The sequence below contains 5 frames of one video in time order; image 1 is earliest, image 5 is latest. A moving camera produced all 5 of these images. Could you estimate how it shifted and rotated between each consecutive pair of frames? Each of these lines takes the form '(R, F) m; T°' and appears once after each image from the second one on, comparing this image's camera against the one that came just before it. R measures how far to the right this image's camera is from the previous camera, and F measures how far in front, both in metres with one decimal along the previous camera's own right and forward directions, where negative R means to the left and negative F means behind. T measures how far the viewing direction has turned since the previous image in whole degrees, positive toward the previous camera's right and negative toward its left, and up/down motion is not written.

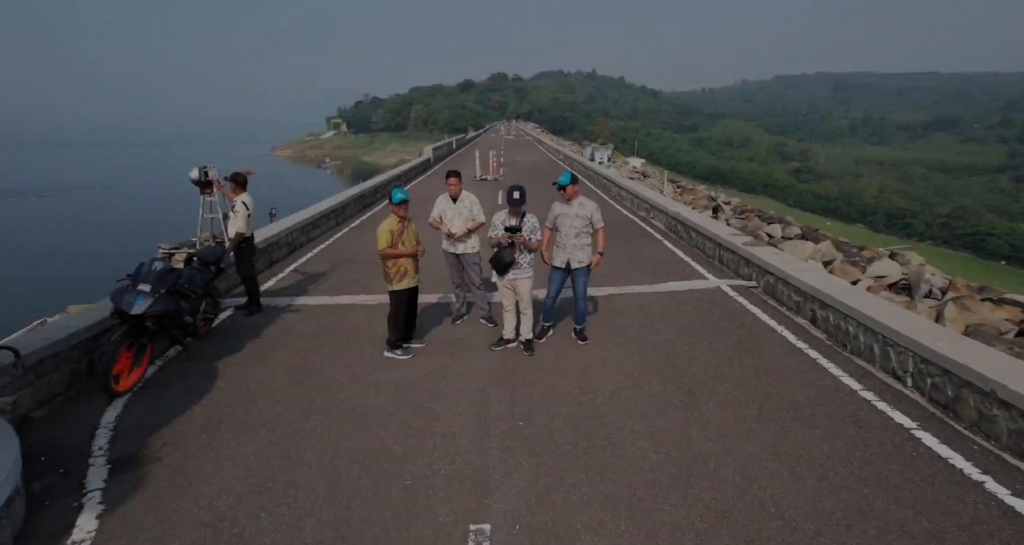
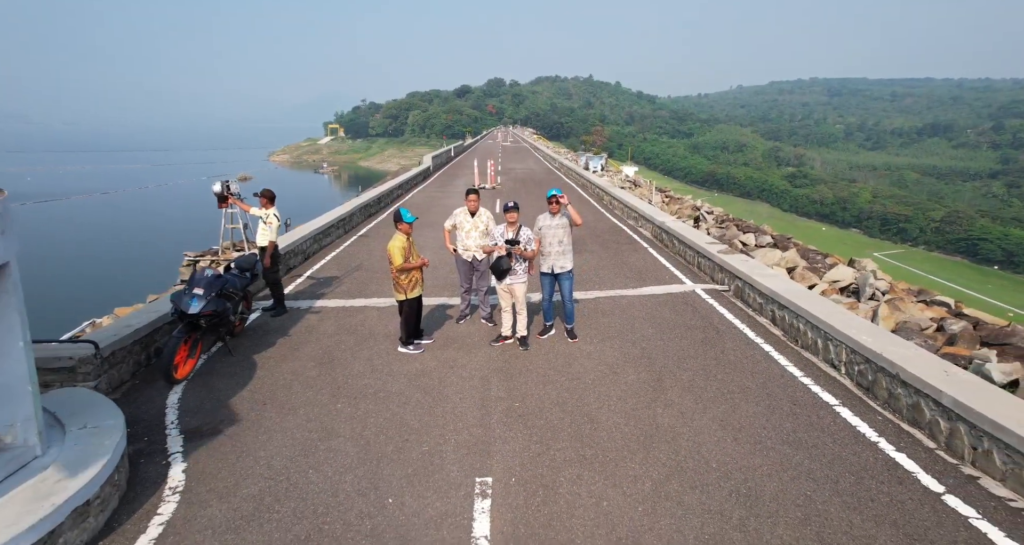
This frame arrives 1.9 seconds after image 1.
(0.0, -0.9) m; 0°
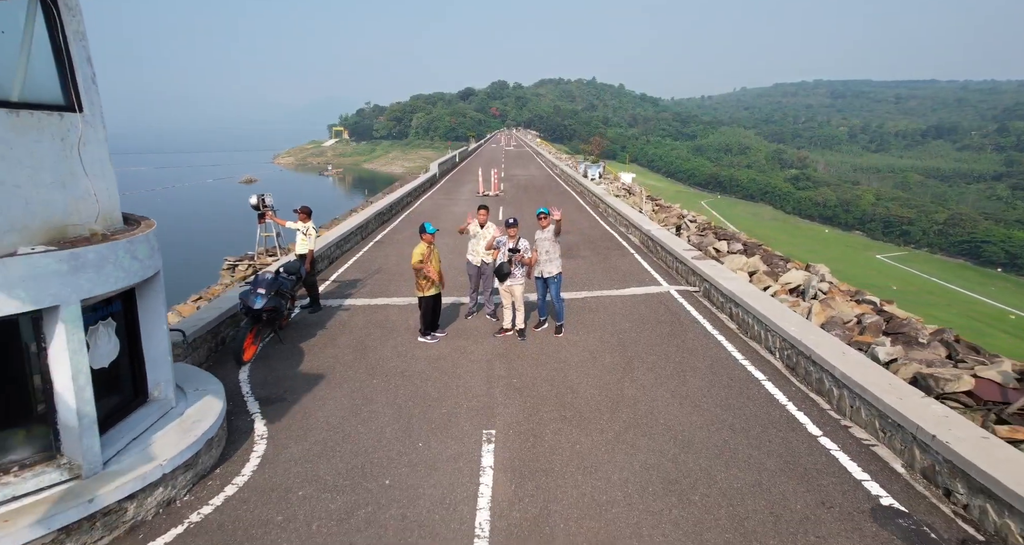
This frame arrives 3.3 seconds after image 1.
(+0.1, -1.4) m; 0°
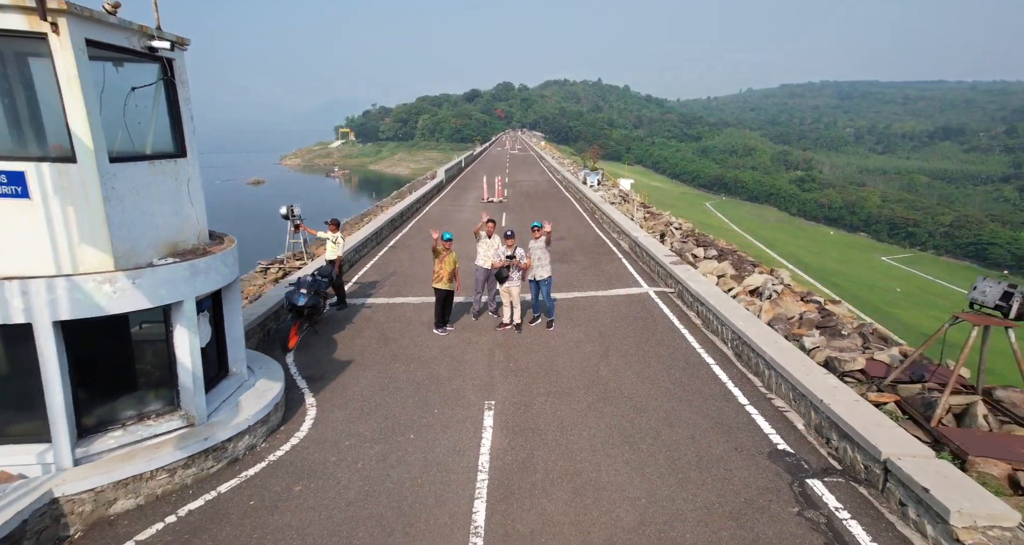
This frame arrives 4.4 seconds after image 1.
(+0.1, -1.4) m; -1°
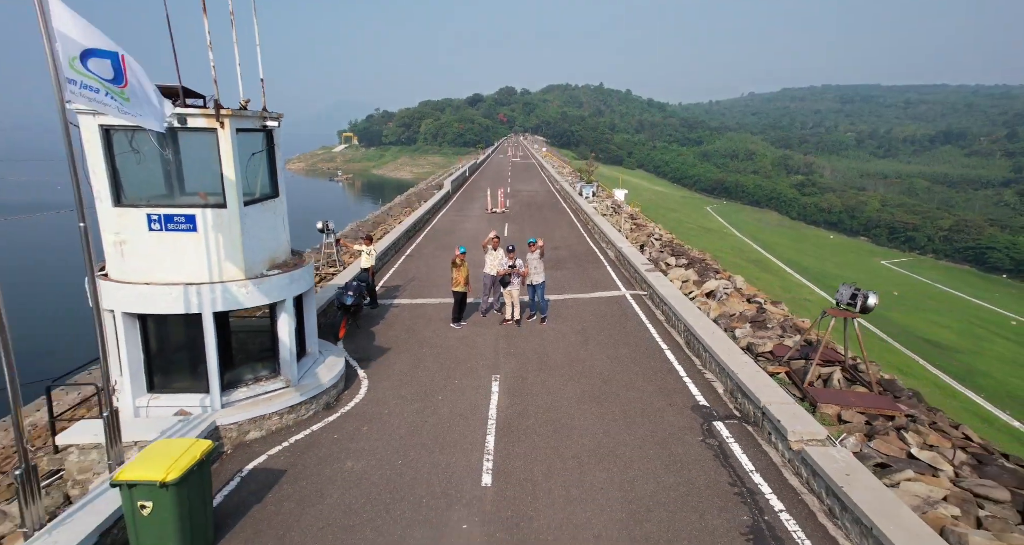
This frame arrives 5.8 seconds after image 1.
(0.0, -2.3) m; 0°
